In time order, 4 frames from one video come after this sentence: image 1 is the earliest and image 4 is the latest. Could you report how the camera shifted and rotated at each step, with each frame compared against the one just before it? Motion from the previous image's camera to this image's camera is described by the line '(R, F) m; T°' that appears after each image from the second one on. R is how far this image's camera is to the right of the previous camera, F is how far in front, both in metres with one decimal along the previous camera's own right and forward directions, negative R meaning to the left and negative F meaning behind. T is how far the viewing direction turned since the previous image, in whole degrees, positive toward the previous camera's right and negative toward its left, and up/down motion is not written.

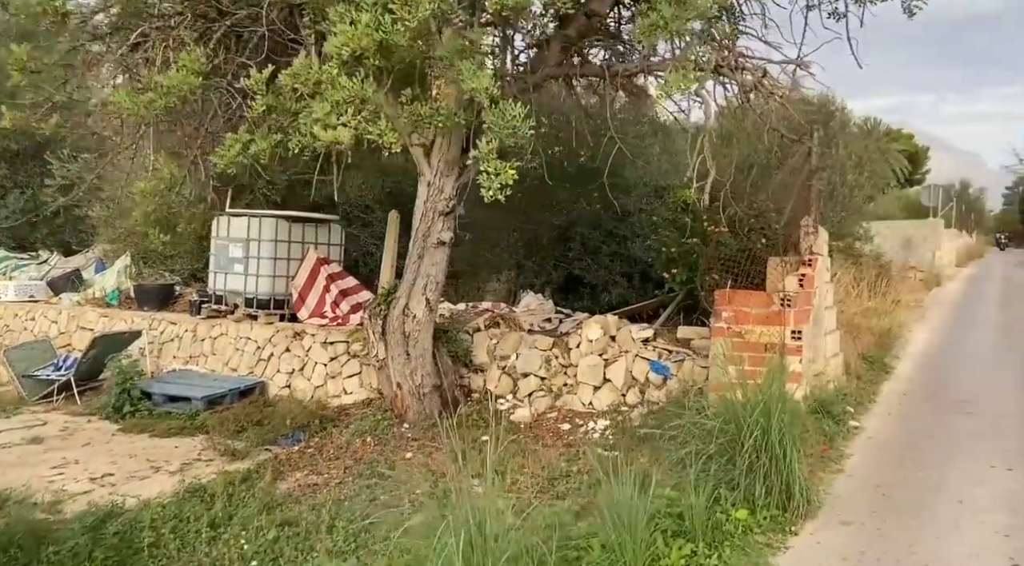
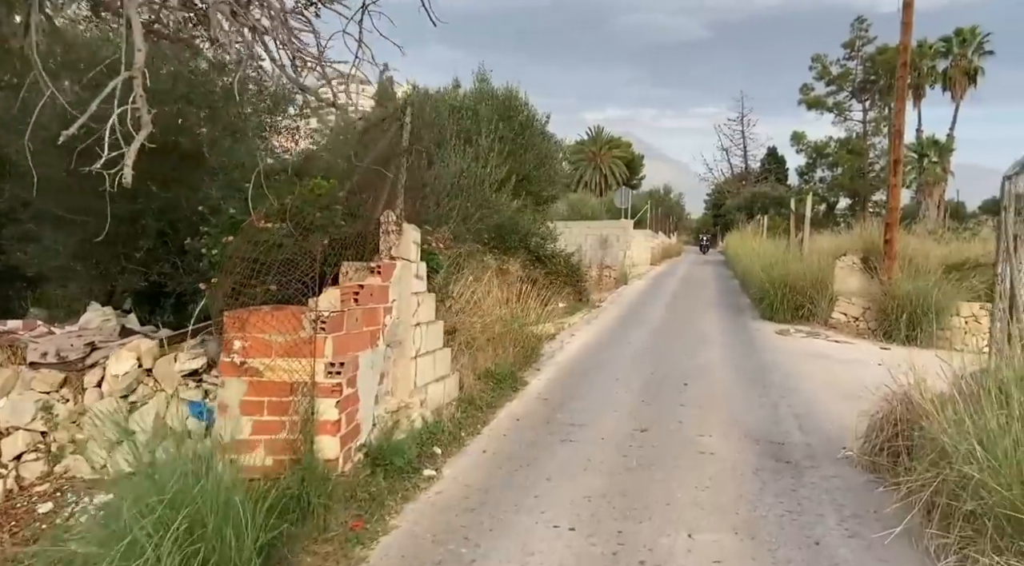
(+1.8, +1.3) m; +19°
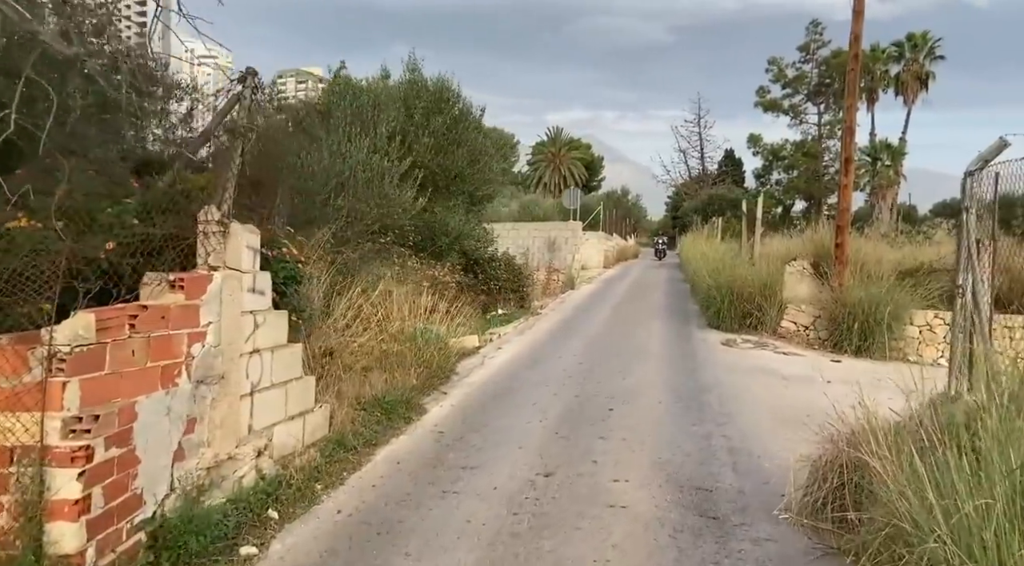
(+0.6, +1.0) m; +3°
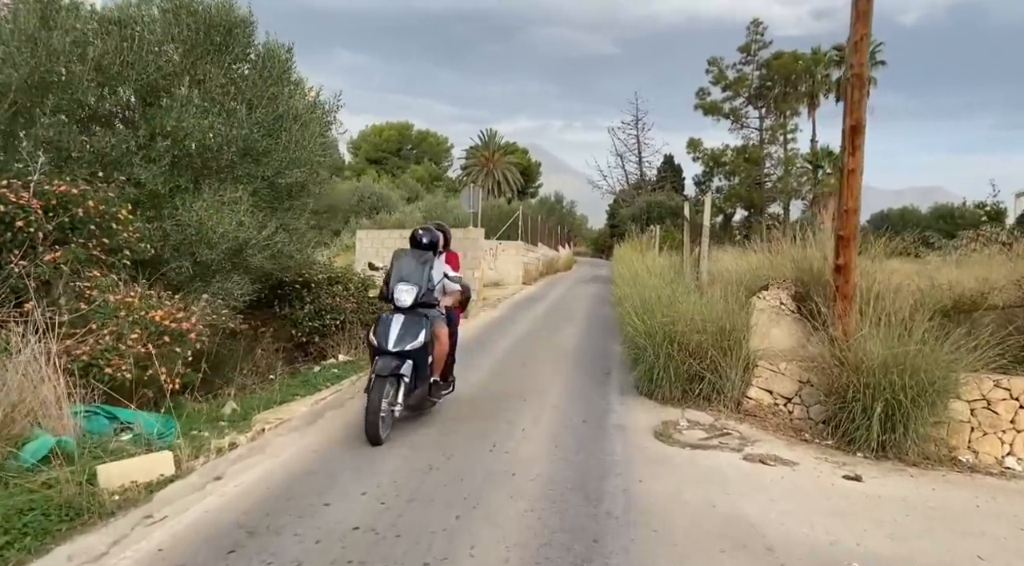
(+1.5, +4.8) m; +5°
